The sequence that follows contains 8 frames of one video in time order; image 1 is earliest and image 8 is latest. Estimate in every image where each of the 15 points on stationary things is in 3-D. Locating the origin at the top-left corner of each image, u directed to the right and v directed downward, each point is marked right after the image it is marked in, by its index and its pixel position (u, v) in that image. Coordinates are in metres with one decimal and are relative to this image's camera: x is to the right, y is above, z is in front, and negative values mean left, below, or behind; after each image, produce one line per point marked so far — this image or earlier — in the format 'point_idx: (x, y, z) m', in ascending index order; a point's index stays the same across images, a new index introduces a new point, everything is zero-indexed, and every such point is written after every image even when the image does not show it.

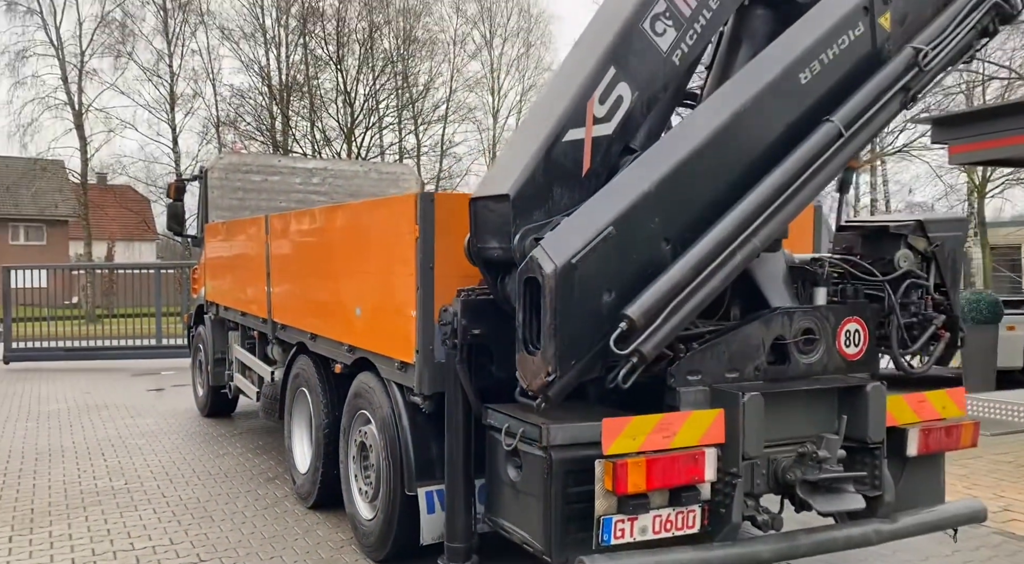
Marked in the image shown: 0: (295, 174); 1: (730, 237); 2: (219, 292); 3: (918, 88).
0: (-2.4, +1.2, +9.0) m
1: (+0.9, +0.2, +3.1) m
2: (-3.0, -0.1, +8.3) m
3: (+1.8, +0.8, +3.5) m
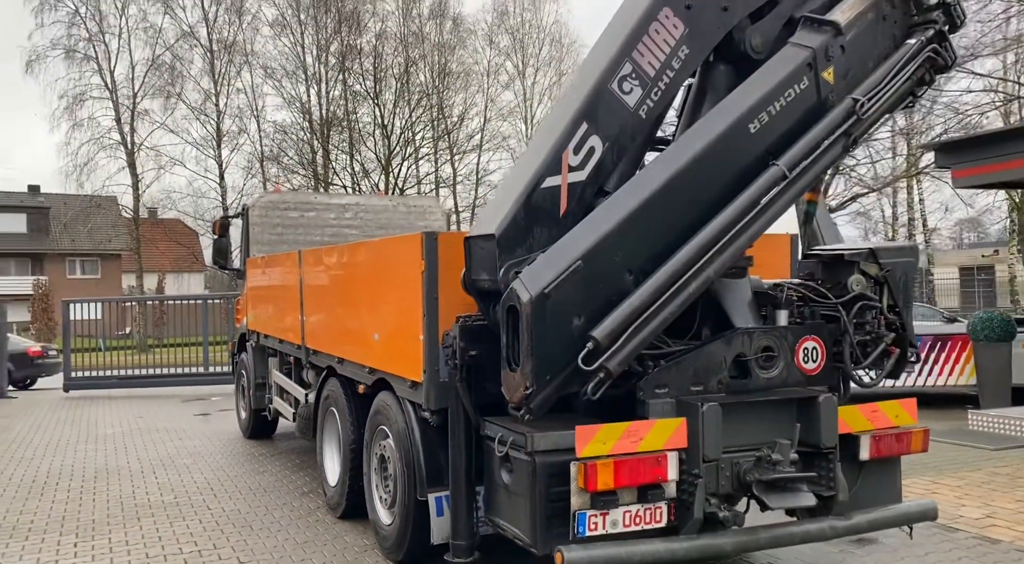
0: (-2.2, +0.9, +9.7) m
1: (+0.8, +0.1, +3.6) m
2: (-2.8, -0.4, +8.9) m
3: (+1.7, +0.7, +4.0) m
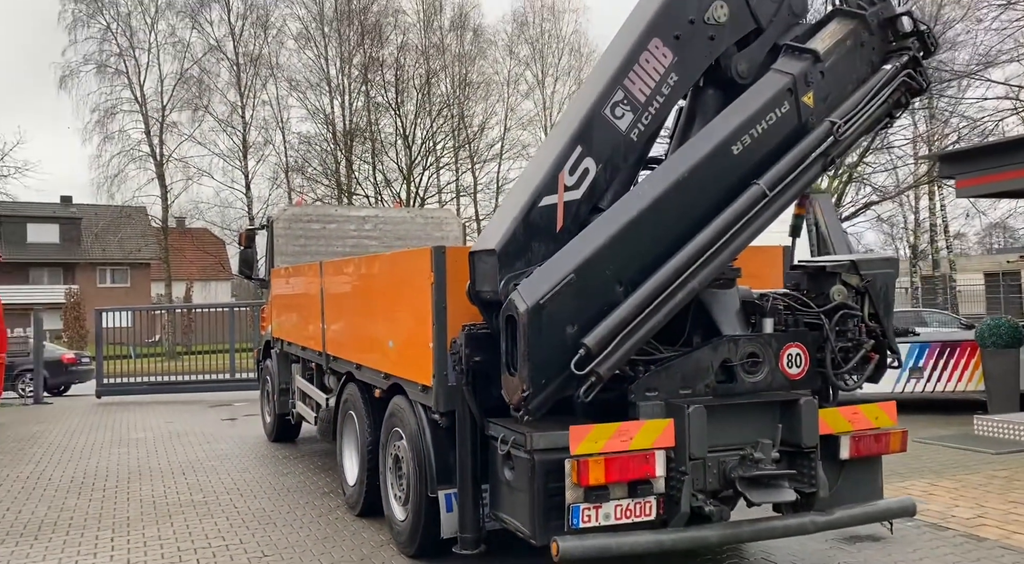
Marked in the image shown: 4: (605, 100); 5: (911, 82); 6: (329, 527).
0: (-2.0, +0.8, +10.0) m
1: (+0.8, 0.0, +3.9) m
2: (-2.7, -0.5, +9.3) m
3: (+1.7, +0.7, +4.3) m
4: (+0.5, +1.0, +4.2) m
5: (+2.2, +1.1, +4.5) m
6: (-1.4, -1.9, +6.1) m
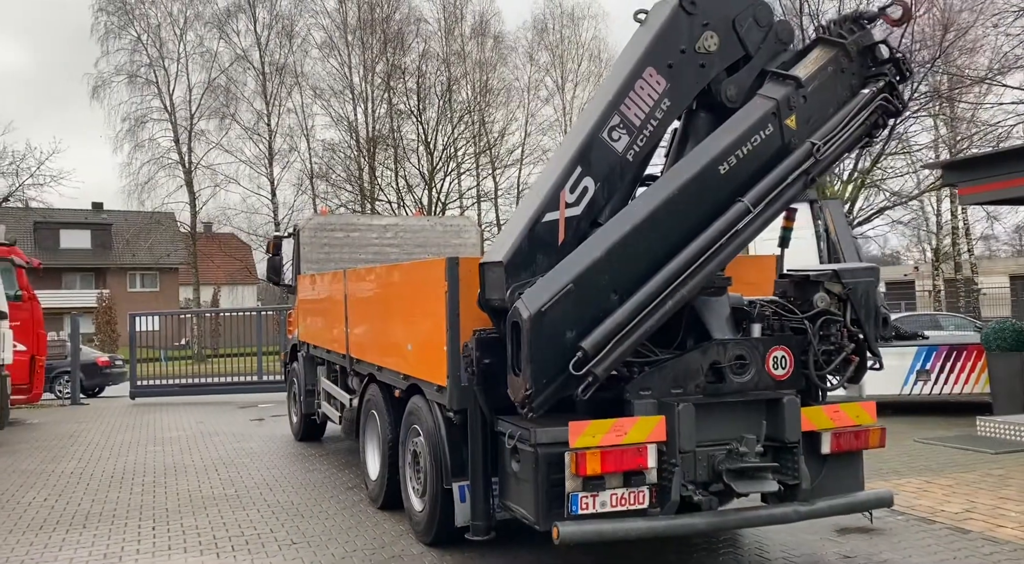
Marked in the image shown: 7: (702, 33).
0: (-1.8, +0.7, +10.5) m
1: (+0.8, 0.0, +4.3) m
2: (-2.5, -0.6, +9.8) m
3: (+1.8, +0.6, +4.6) m
4: (+0.5, +0.9, +4.6) m
5: (+2.3, +1.1, +4.8) m
6: (-1.3, -1.9, +6.6) m
7: (+1.1, +1.5, +4.8) m
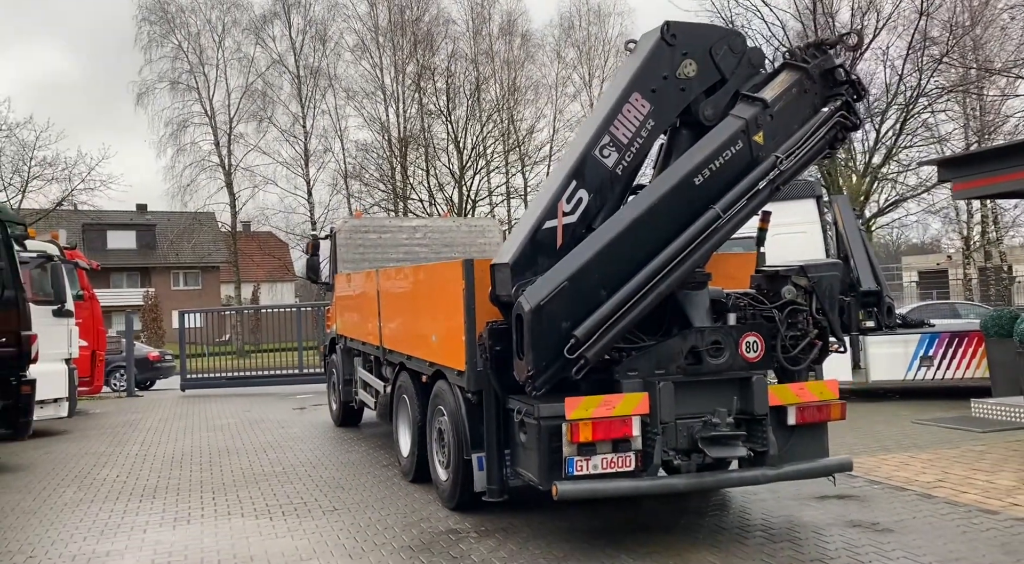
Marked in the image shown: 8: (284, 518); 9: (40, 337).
0: (-1.6, +0.7, +11.4) m
1: (+0.8, 0.0, +5.0) m
2: (-2.2, -0.6, +10.7) m
3: (+1.8, +0.7, +5.3) m
4: (+0.6, +0.9, +5.4) m
5: (+2.3, +1.1, +5.5) m
6: (-1.1, -1.9, +7.4) m
7: (+1.2, +1.5, +5.5) m
8: (-1.8, -1.9, +6.3) m
9: (-6.7, -0.8, +11.3) m
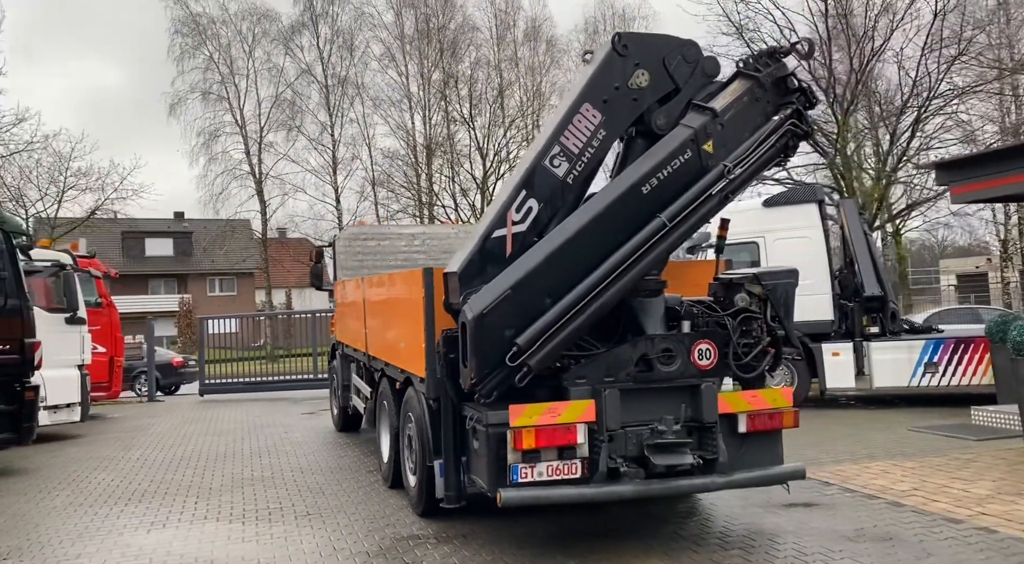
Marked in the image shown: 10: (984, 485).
0: (-1.6, +0.6, +11.5) m
1: (+0.5, -0.1, +5.1) m
2: (-2.3, -0.7, +10.9) m
3: (+1.5, +0.6, +5.3) m
4: (+0.2, +0.9, +5.4) m
5: (+2.0, +1.1, +5.5) m
6: (-1.4, -2.0, +7.5) m
7: (+0.9, +1.5, +5.6) m
8: (-2.1, -2.0, +6.5) m
9: (-6.8, -0.9, +11.7) m
10: (+4.0, -1.7, +6.8) m
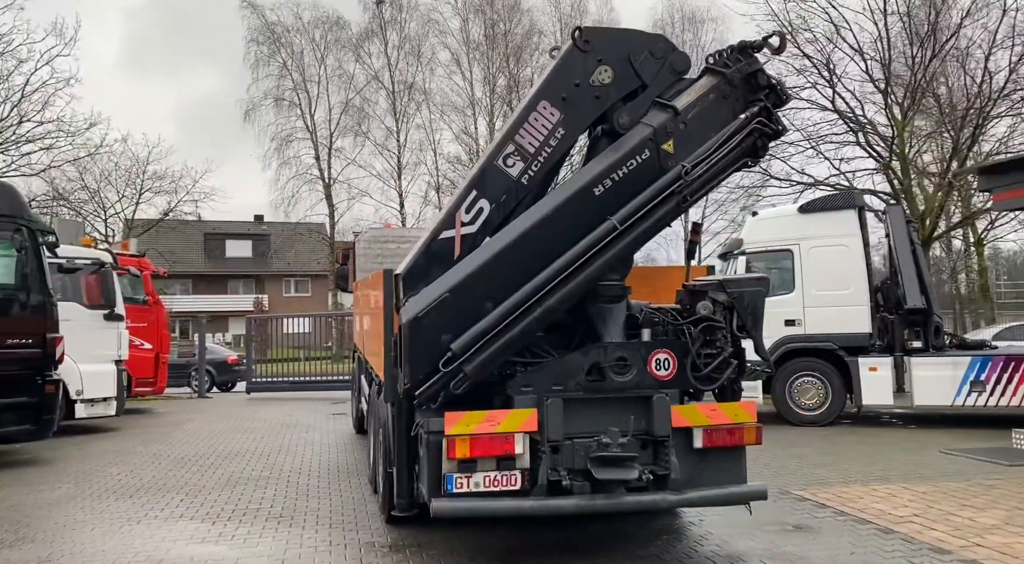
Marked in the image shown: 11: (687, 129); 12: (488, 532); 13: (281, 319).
0: (-1.3, +0.6, +11.5) m
1: (+0.1, -0.1, +4.9) m
2: (-2.1, -0.7, +10.9) m
3: (+1.1, +0.6, +5.0) m
4: (-0.1, +0.9, +5.3) m
5: (+1.6, +1.0, +5.2) m
6: (-1.5, -2.0, +7.5) m
7: (+0.6, +1.4, +5.3) m
8: (-2.3, -1.9, +6.5) m
9: (-6.4, -0.9, +12.2) m
10: (+3.8, -1.8, +6.2) m
11: (+1.1, +1.0, +5.1) m
12: (-0.2, -1.9, +6.1) m
13: (-6.0, -0.8, +18.2) m
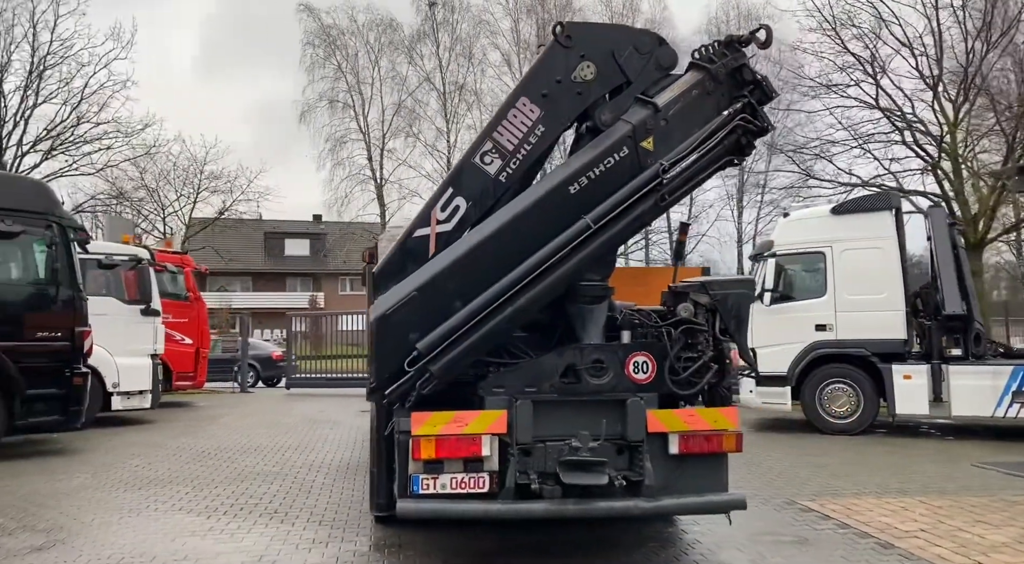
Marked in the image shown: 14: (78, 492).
0: (-1.0, +0.6, +11.5) m
1: (-0.1, -0.1, +4.8) m
2: (-1.8, -0.7, +11.0) m
3: (+1.0, +0.6, +4.9) m
4: (-0.2, +0.9, +5.2) m
5: (+1.5, +1.0, +5.0) m
6: (-1.5, -2.0, +7.5) m
7: (+0.4, +1.4, +5.2) m
8: (-2.4, -1.9, +6.6) m
9: (-6.1, -0.8, +12.6) m
10: (+3.6, -1.8, +5.9) m
11: (+1.0, +1.0, +5.0) m
12: (-0.3, -1.9, +6.0) m
13: (-5.2, -0.8, +18.6) m
14: (-4.0, -2.0, +7.4) m
